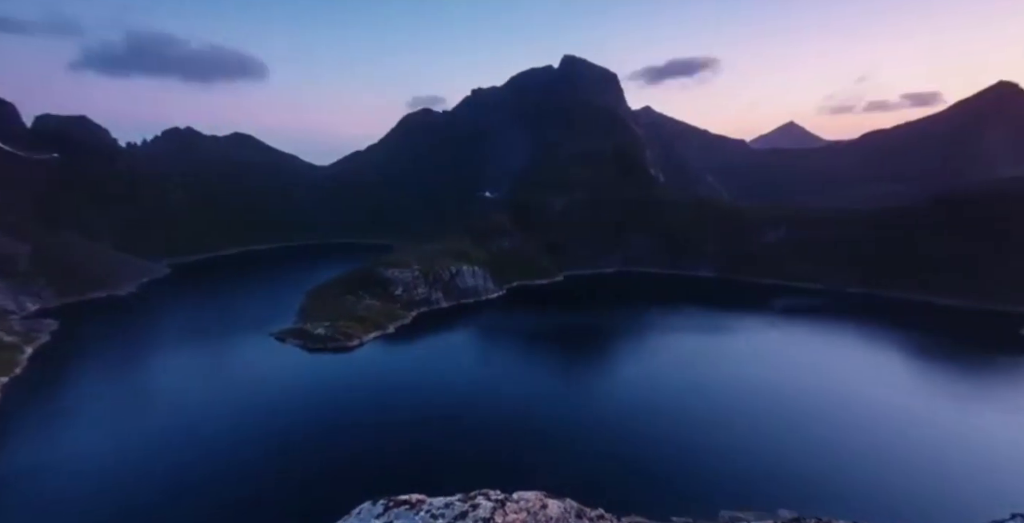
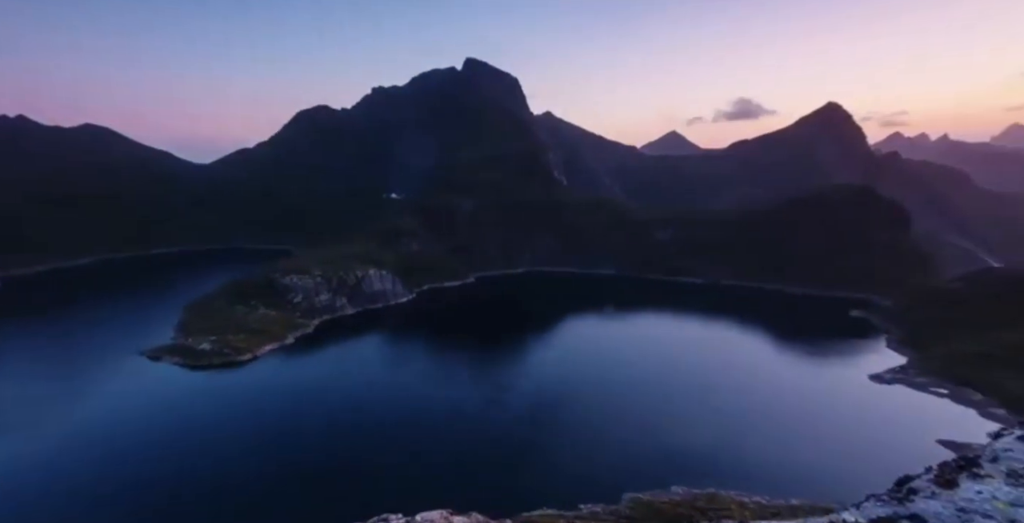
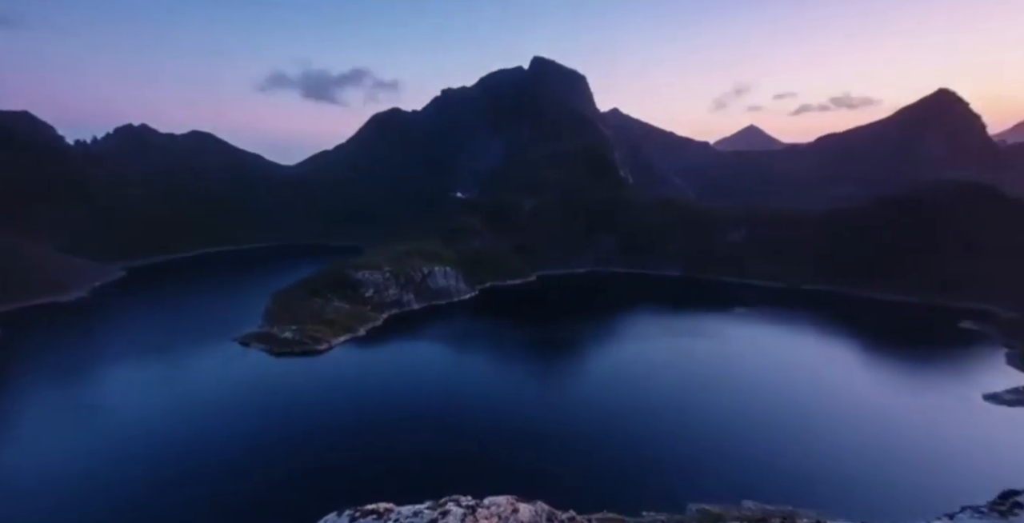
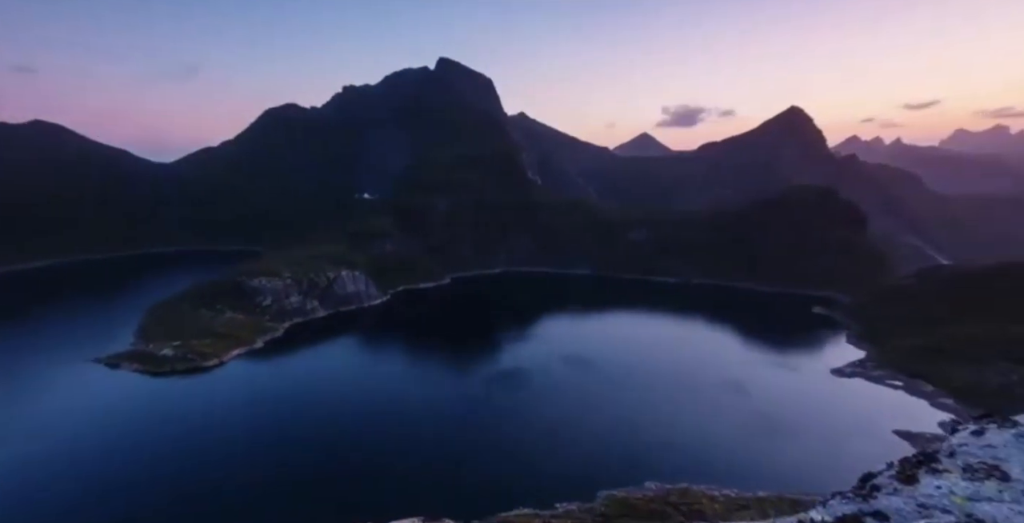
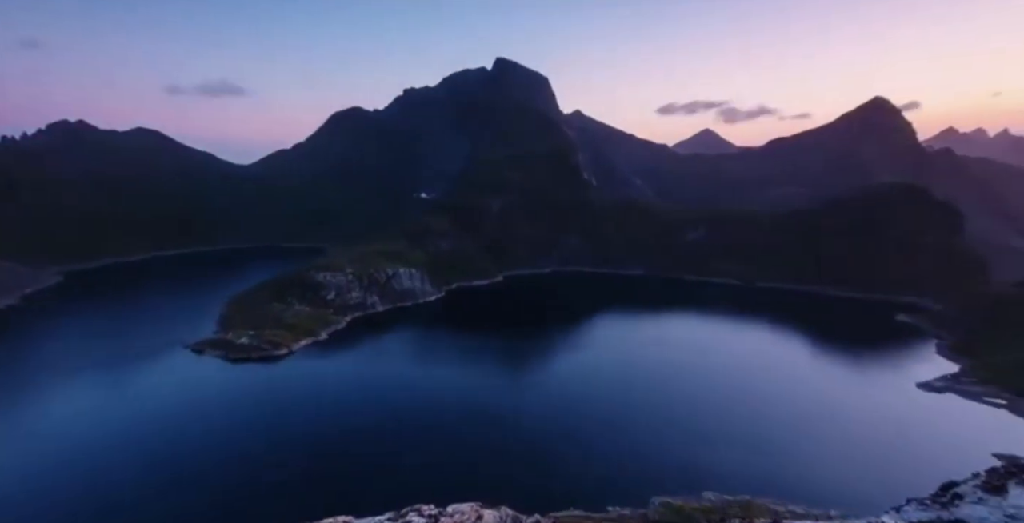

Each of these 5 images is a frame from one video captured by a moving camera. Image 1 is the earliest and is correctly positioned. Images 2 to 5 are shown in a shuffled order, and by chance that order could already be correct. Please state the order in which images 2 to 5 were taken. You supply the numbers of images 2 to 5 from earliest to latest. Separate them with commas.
3, 5, 2, 4
